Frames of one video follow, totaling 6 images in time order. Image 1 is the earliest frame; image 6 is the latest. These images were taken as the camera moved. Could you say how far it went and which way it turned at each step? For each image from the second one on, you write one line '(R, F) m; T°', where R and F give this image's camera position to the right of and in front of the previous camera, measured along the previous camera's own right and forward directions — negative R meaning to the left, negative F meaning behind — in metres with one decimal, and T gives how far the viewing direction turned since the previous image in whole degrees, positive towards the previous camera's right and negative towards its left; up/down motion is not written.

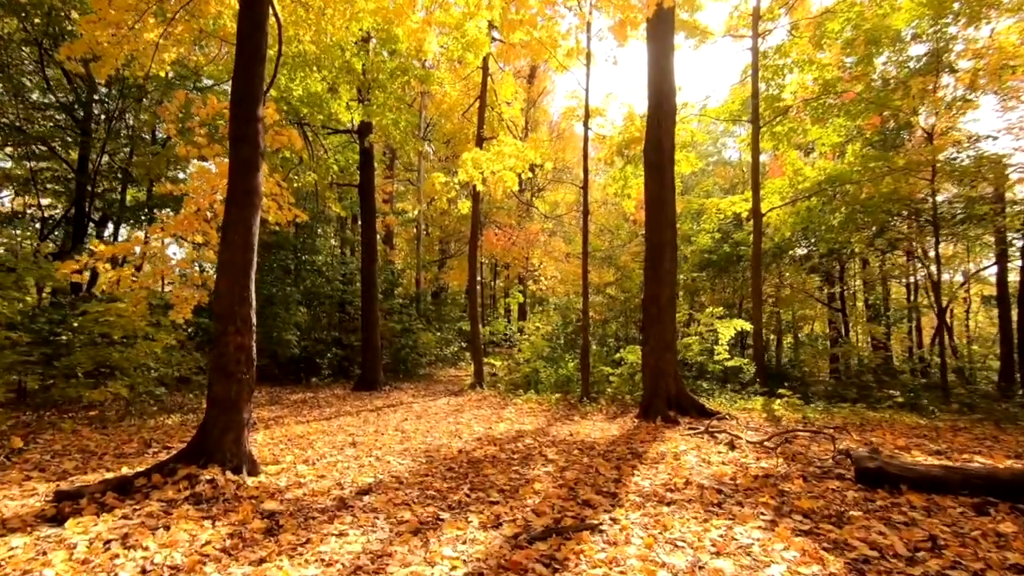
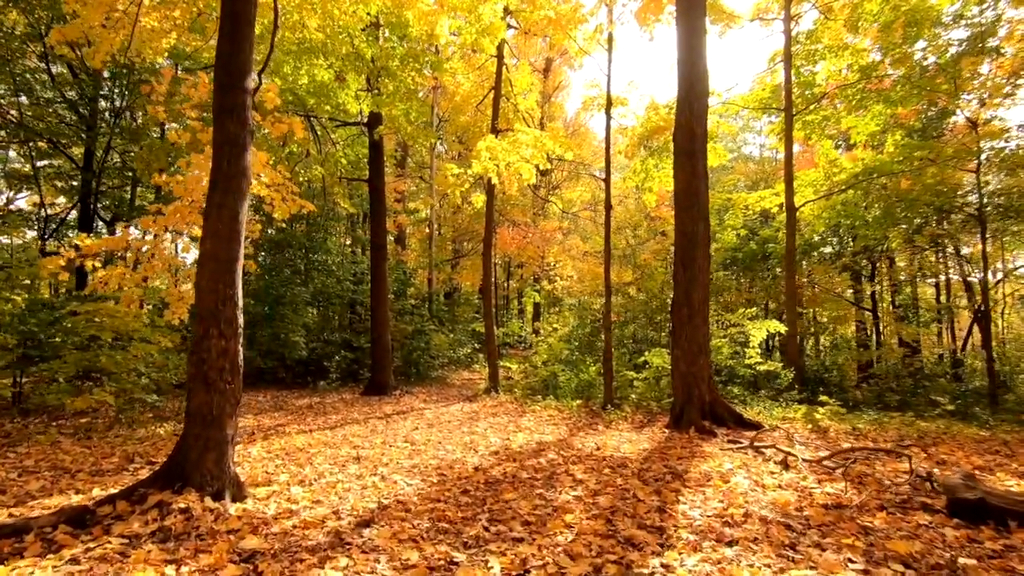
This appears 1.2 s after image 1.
(-0.1, +0.6) m; -1°
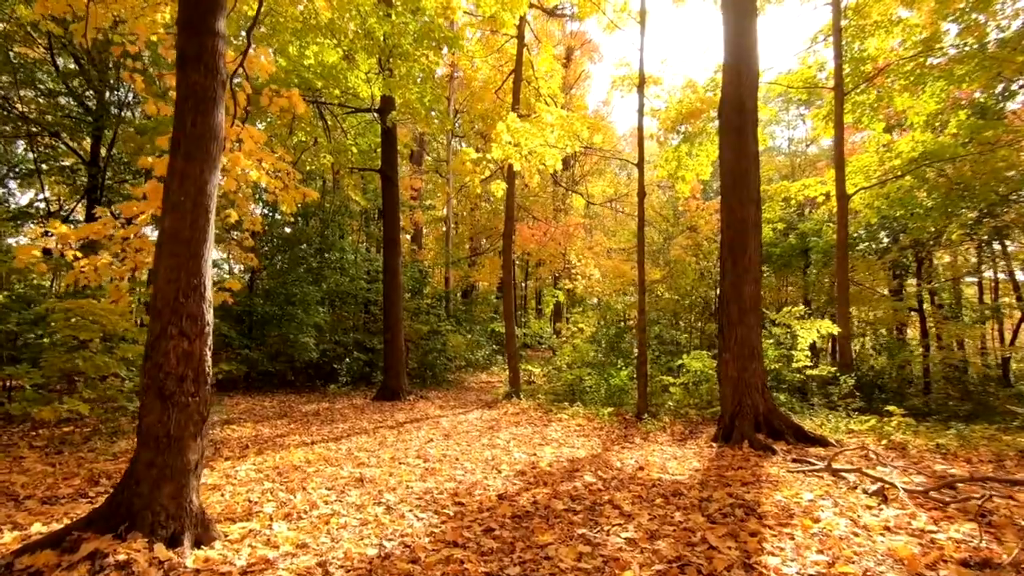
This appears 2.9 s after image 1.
(-0.1, +0.8) m; -2°
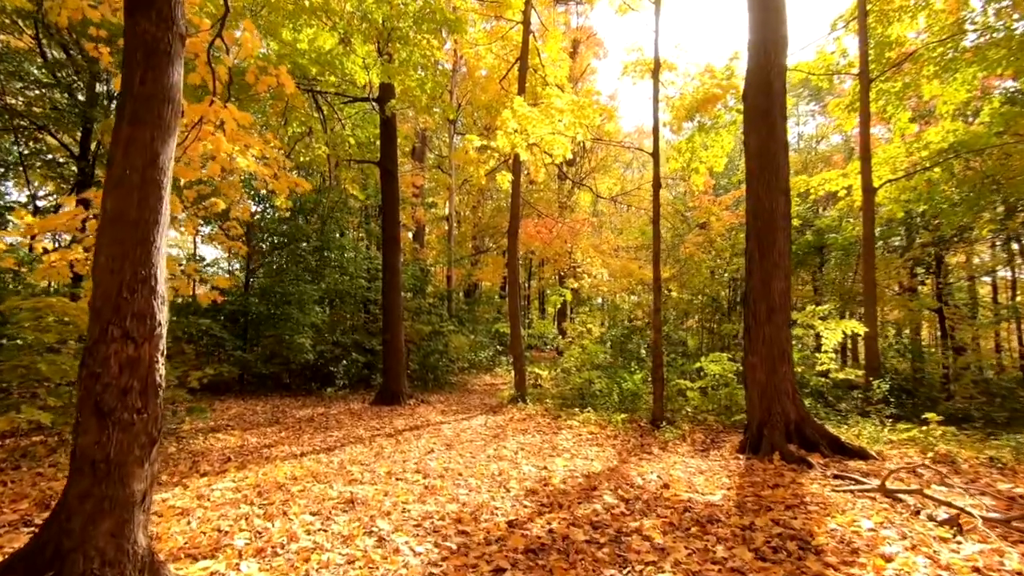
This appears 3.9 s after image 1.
(-0.1, +0.5) m; 0°
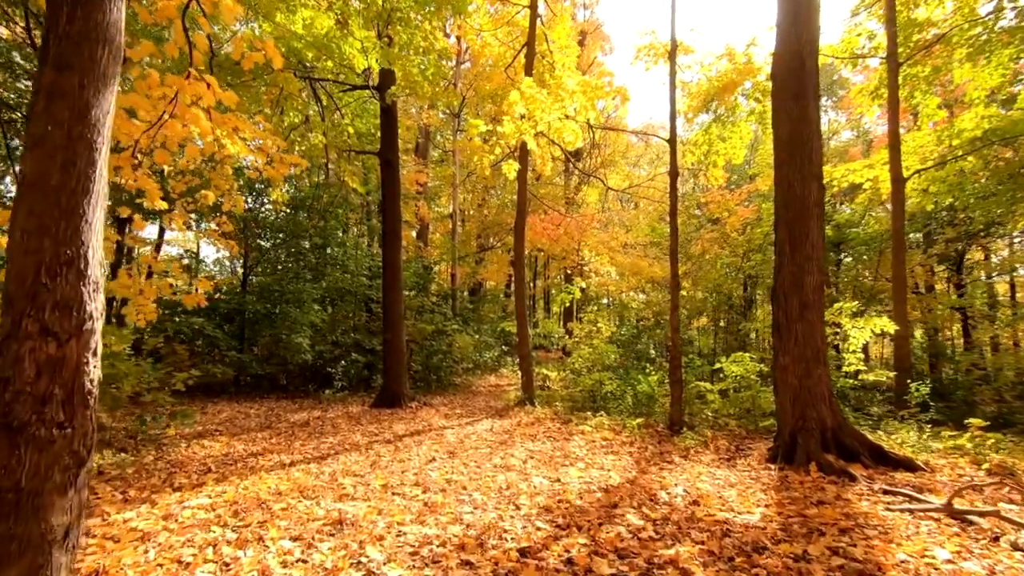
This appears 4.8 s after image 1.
(0.0, +0.5) m; -1°
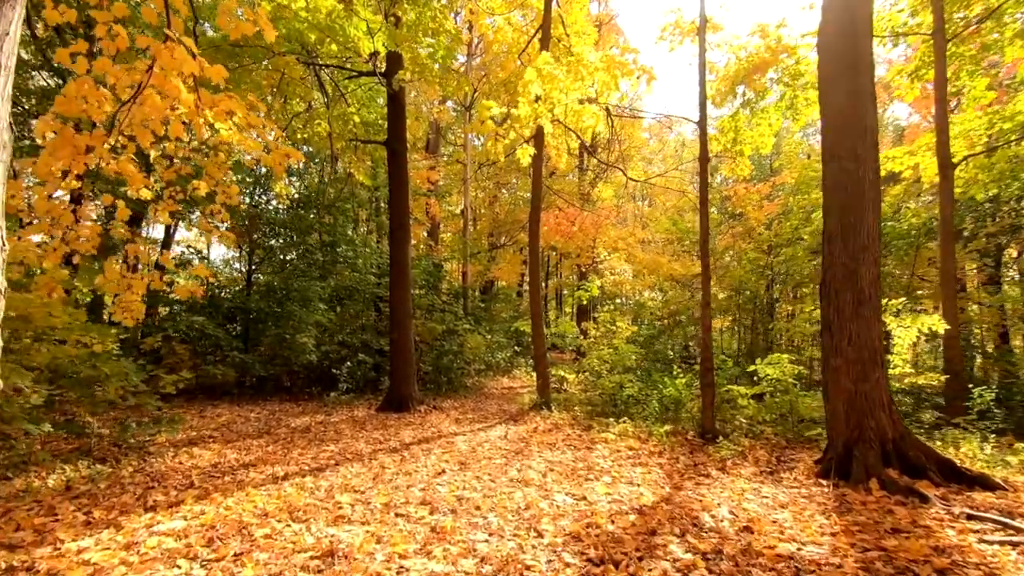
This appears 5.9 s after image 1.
(-0.1, +0.6) m; -1°
